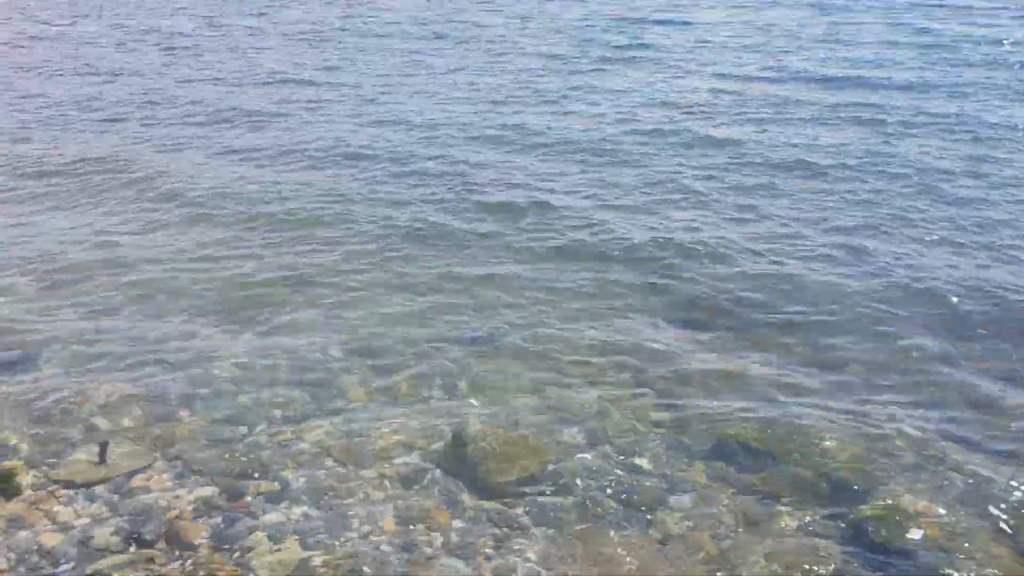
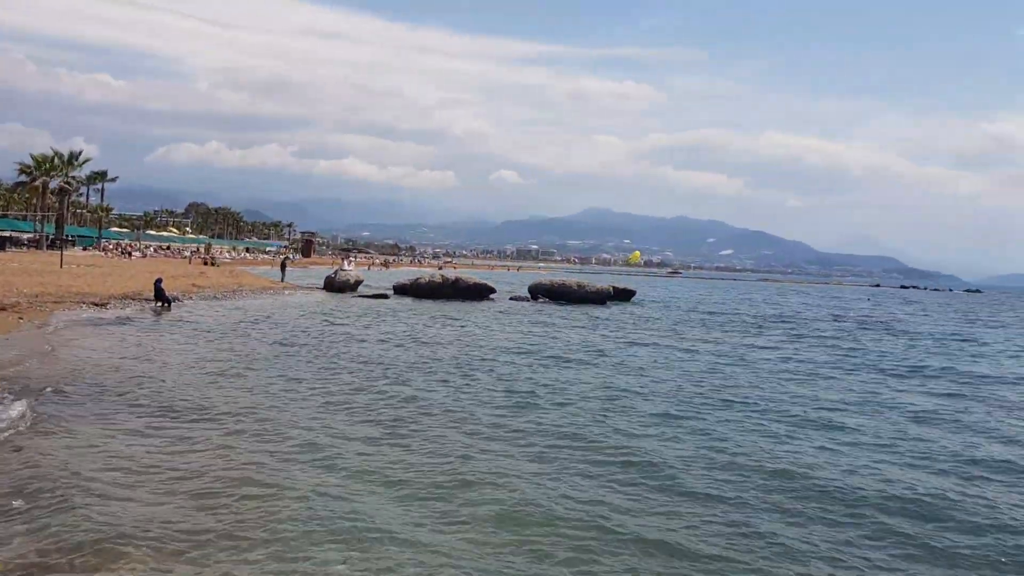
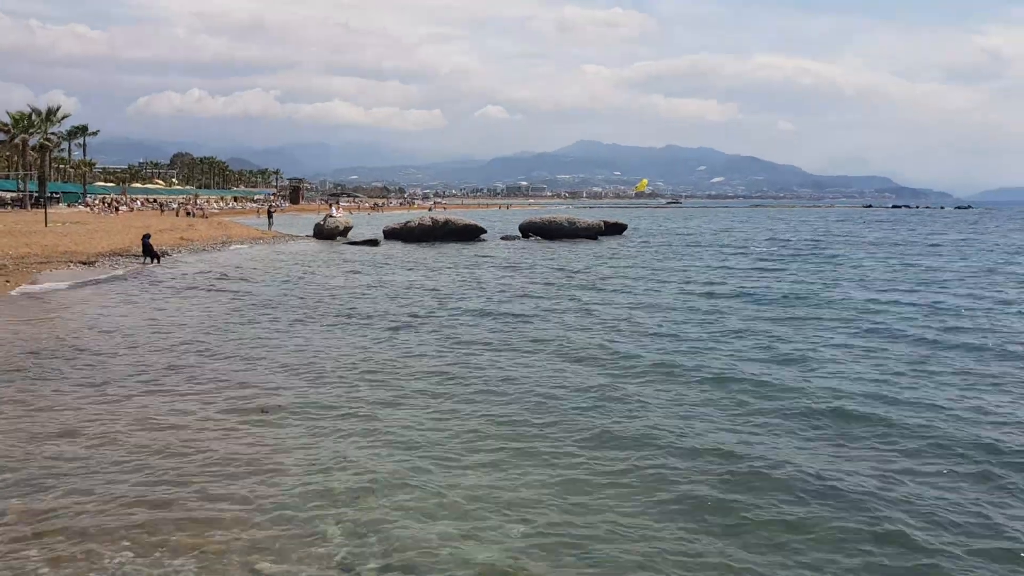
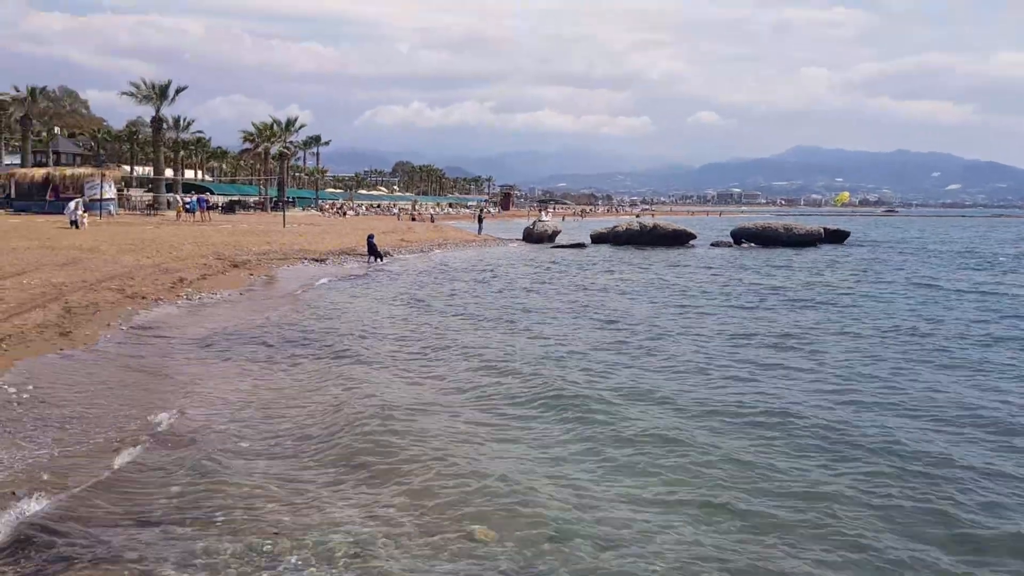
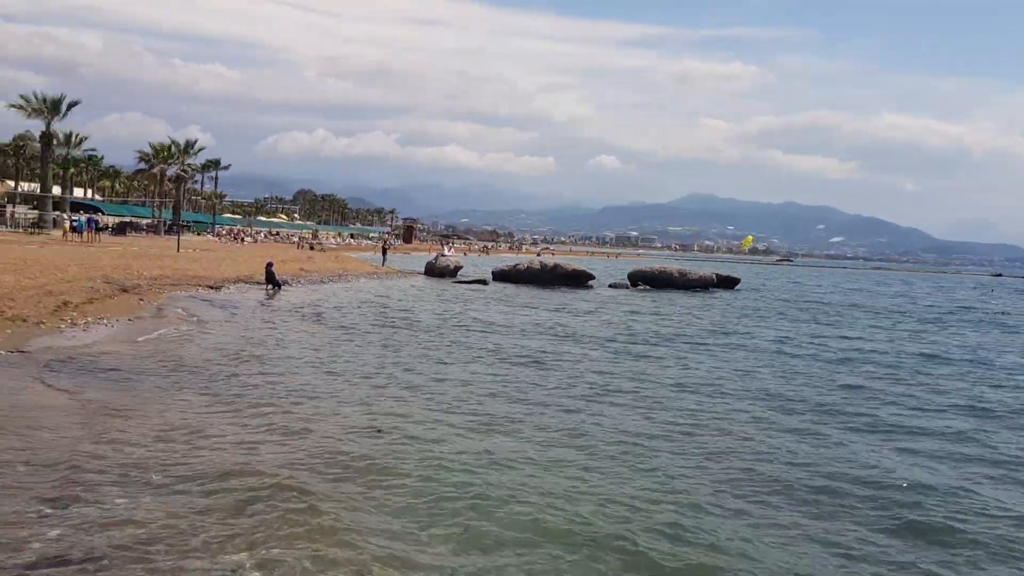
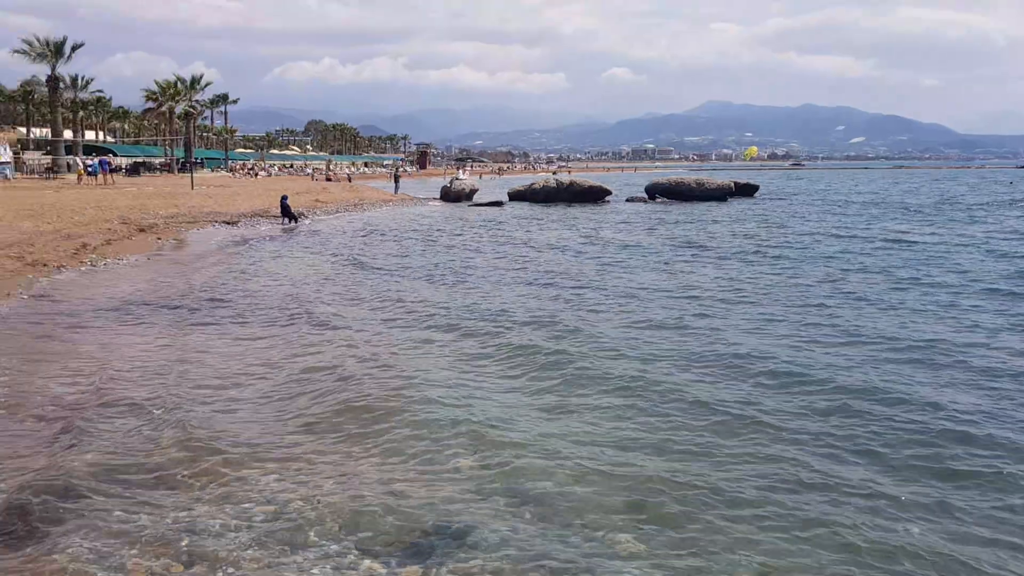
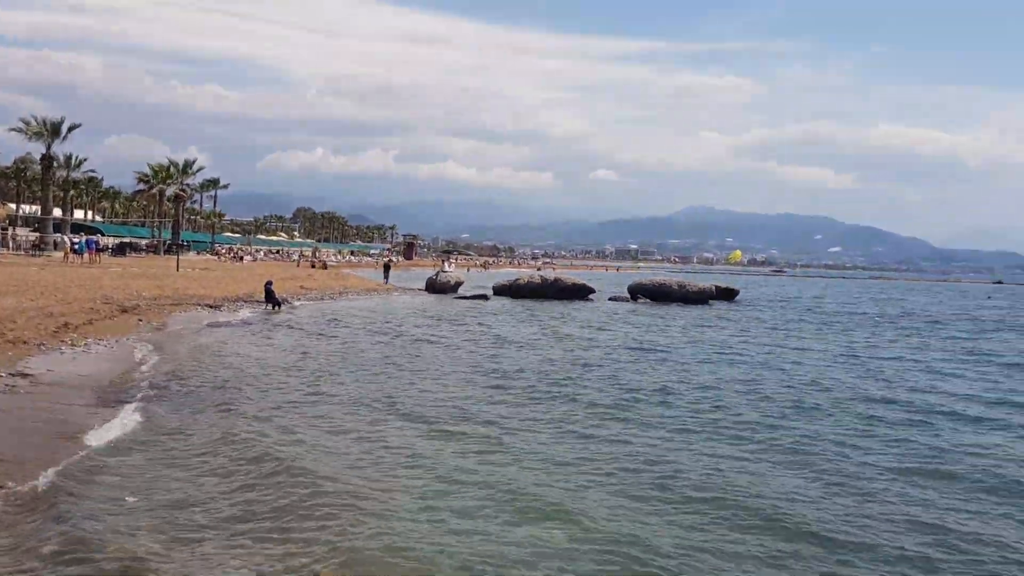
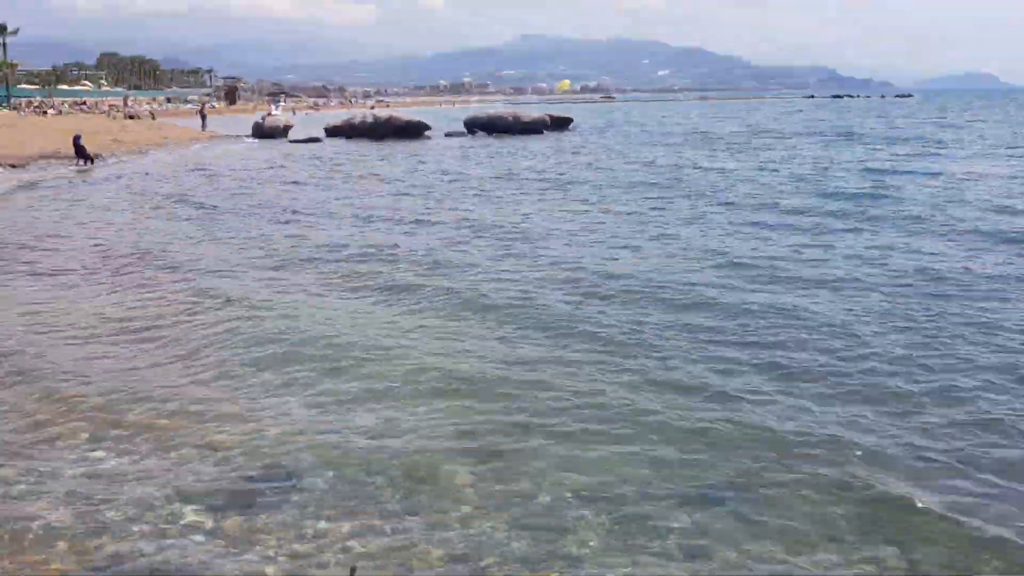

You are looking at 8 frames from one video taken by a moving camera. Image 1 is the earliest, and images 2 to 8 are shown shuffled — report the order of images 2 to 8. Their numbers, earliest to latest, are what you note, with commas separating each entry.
8, 6, 4, 7, 2, 5, 3
